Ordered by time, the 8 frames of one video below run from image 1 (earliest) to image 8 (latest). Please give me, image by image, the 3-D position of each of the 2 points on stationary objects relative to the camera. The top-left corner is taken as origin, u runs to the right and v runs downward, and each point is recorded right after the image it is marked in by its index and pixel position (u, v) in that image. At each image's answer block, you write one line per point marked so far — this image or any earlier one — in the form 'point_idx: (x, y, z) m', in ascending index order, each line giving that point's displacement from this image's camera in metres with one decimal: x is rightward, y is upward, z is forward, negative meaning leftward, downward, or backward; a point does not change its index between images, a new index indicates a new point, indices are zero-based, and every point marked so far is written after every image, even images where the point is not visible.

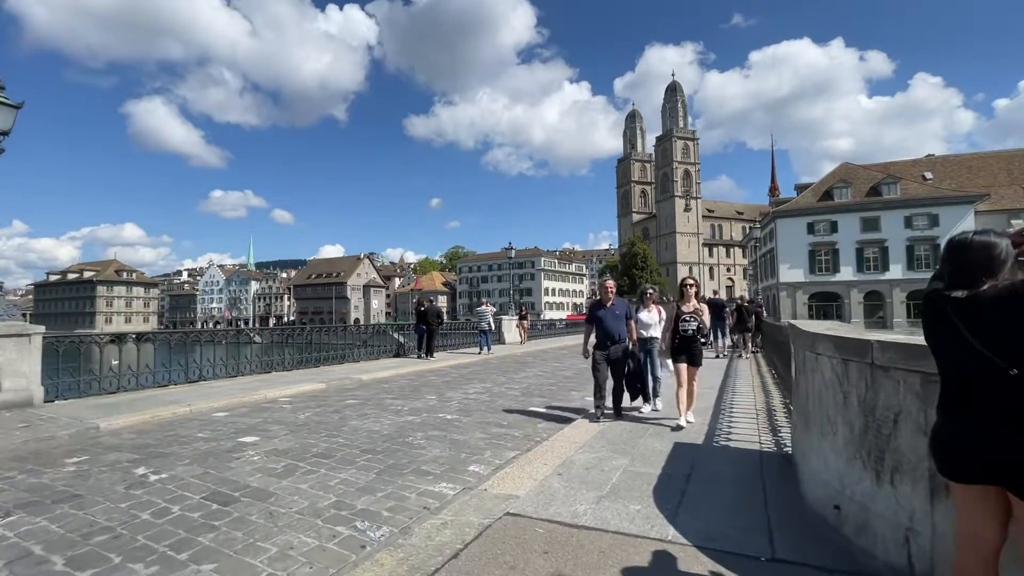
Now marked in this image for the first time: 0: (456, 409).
0: (-0.9, -2.0, +7.7) m
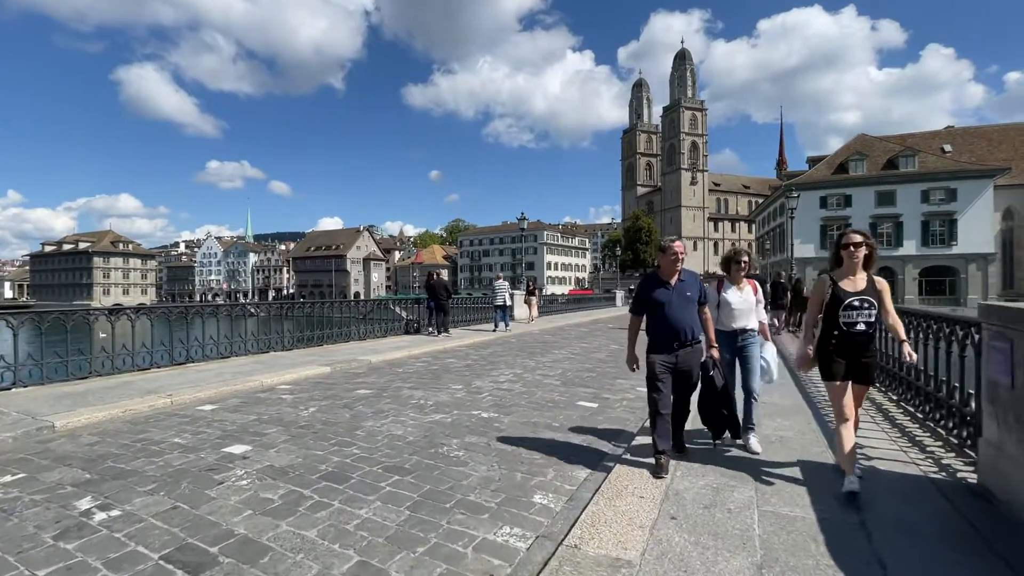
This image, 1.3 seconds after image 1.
0: (-0.3, -1.6, +6.4) m
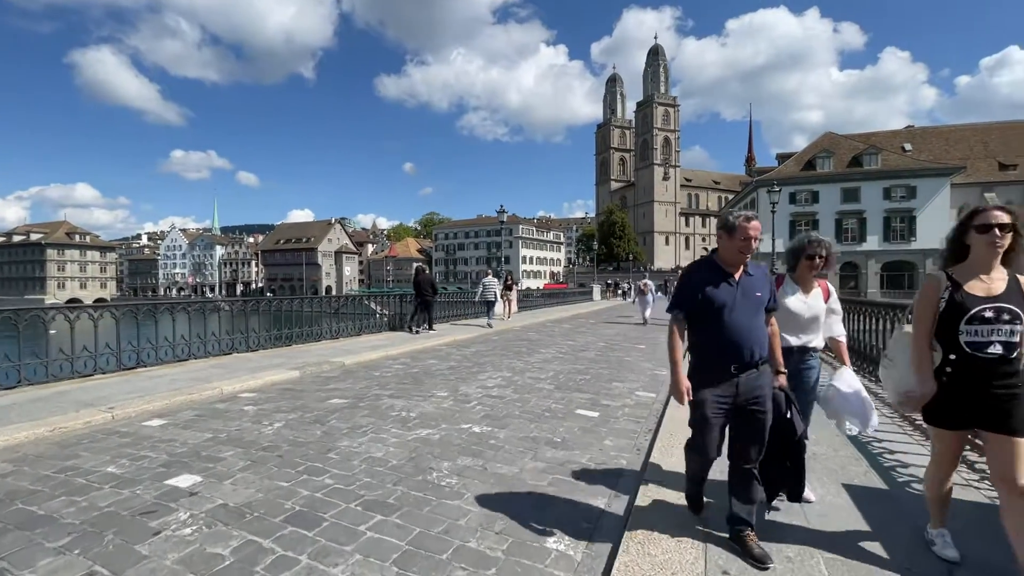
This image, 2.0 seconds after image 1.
0: (-0.4, -1.5, +5.8) m
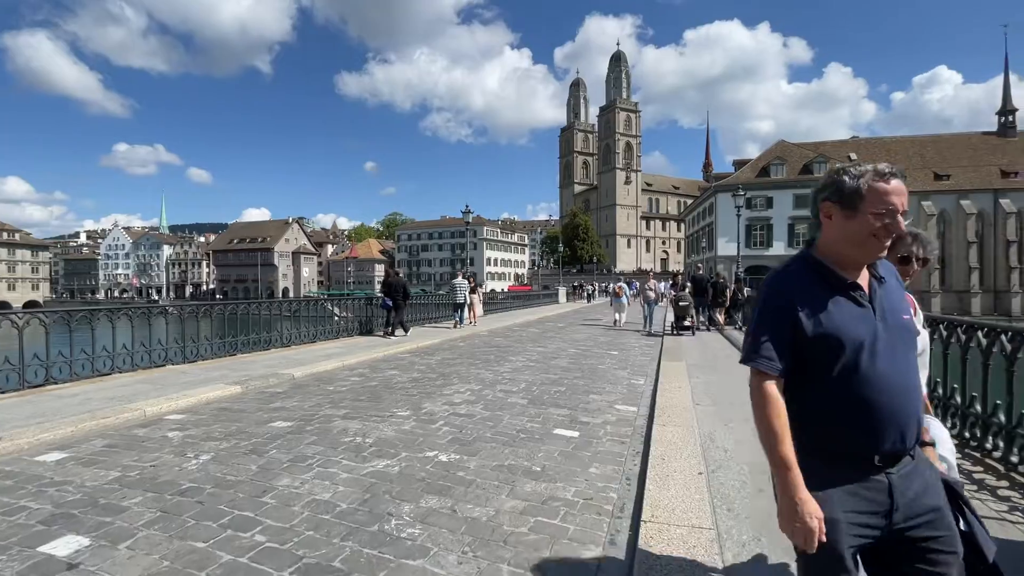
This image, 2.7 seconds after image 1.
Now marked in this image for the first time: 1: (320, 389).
0: (-0.7, -1.6, +5.1) m
1: (-3.2, -1.7, +7.9) m
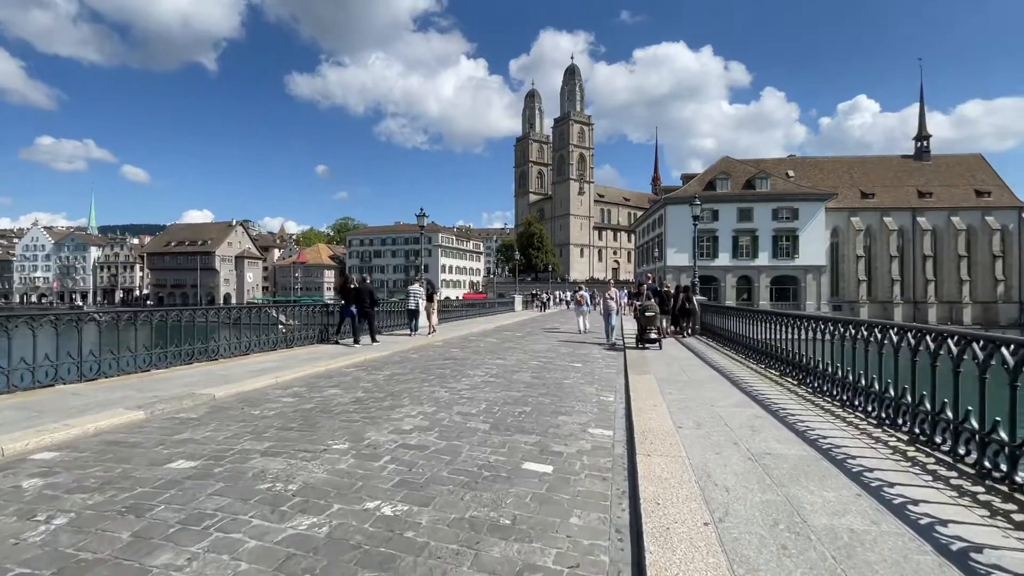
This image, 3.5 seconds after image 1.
0: (-1.0, -1.7, +4.1) m
1: (-3.8, -1.8, +6.7) m
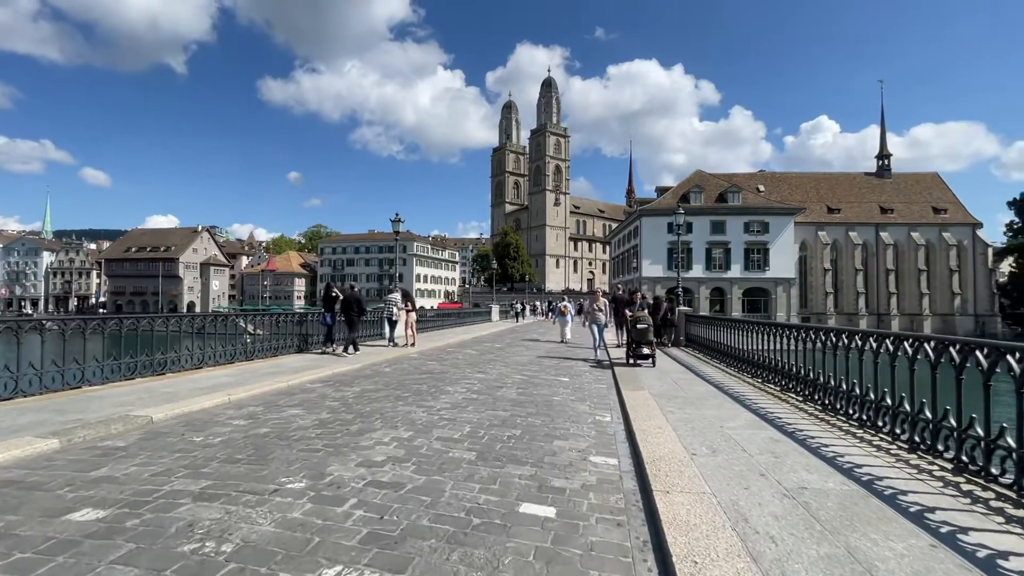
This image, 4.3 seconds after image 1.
0: (-1.0, -1.7, +3.3) m
1: (-3.9, -1.8, +5.7) m
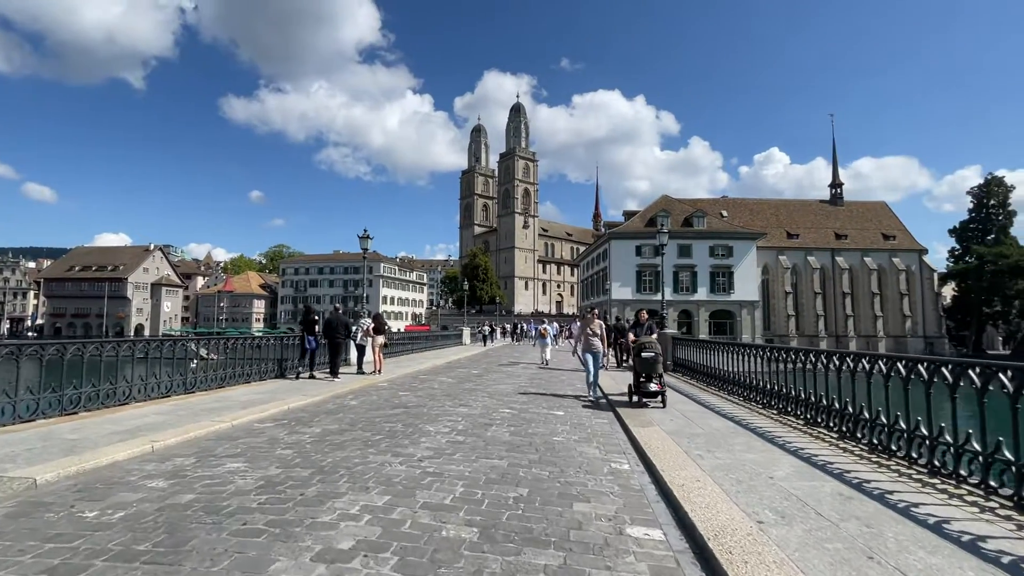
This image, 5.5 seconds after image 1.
0: (-0.8, -1.8, +1.9) m
1: (-3.8, -2.0, +4.1) m
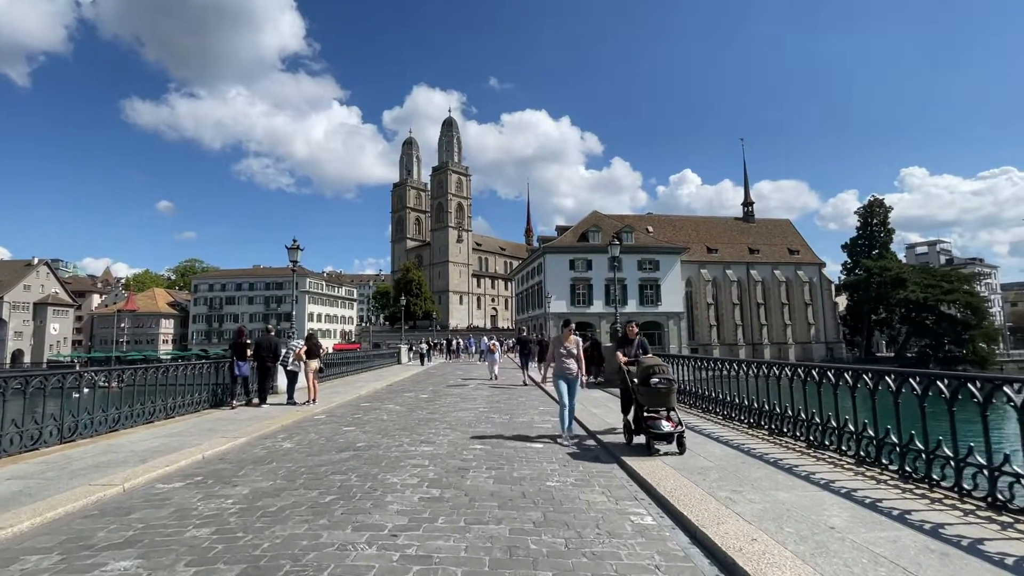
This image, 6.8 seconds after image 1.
0: (-0.2, -1.8, +0.6) m
1: (-3.6, -2.1, +2.3) m
